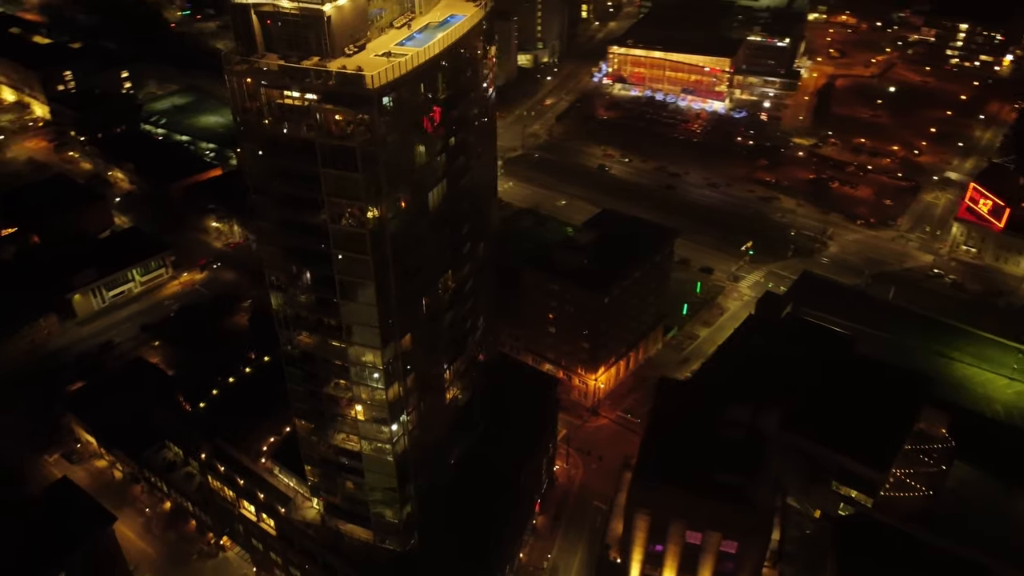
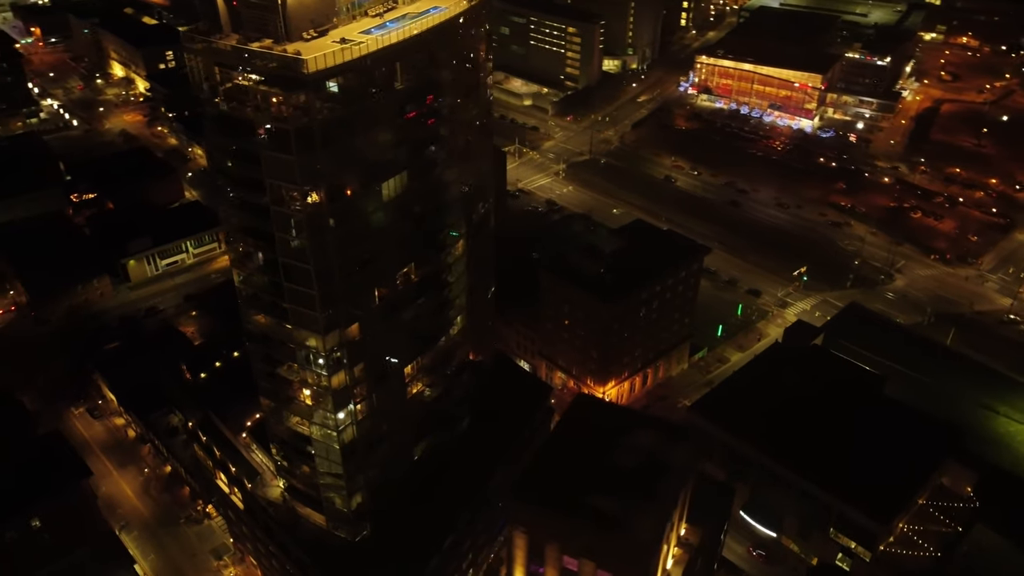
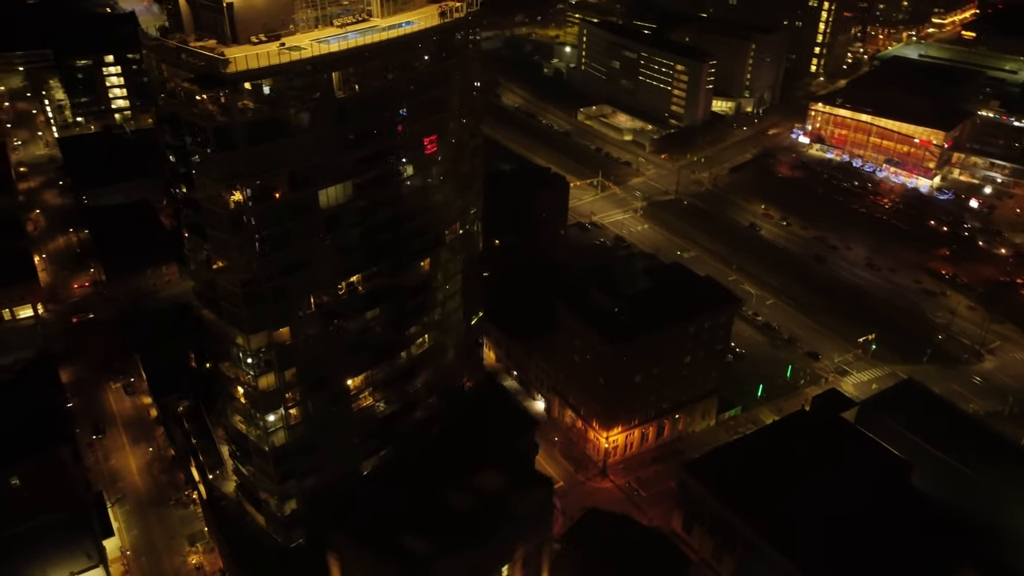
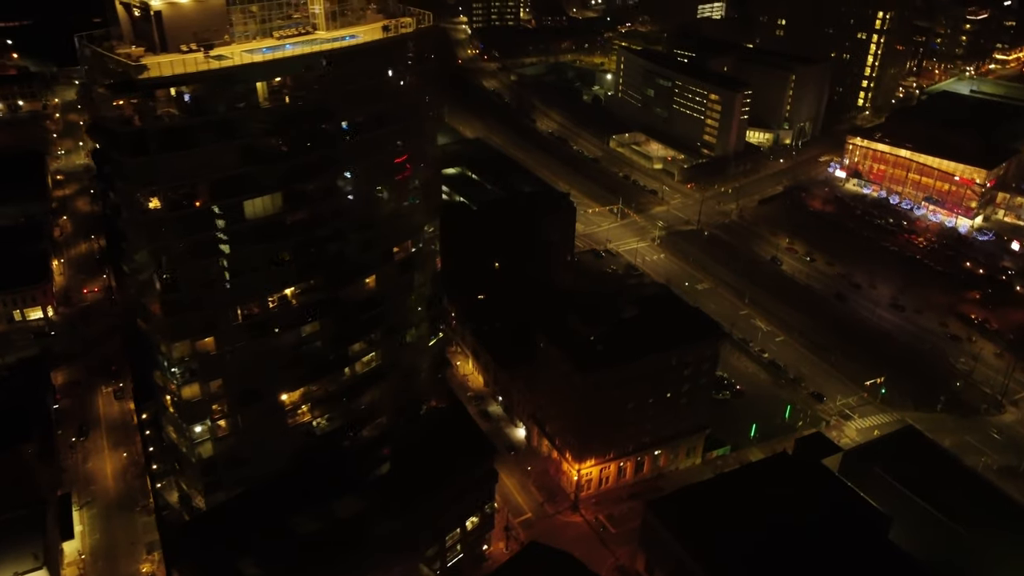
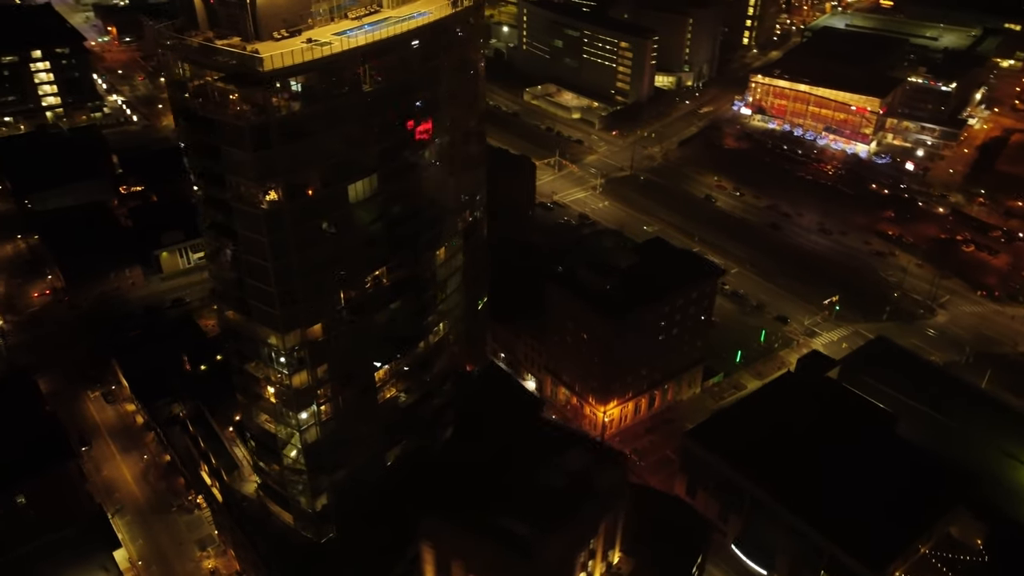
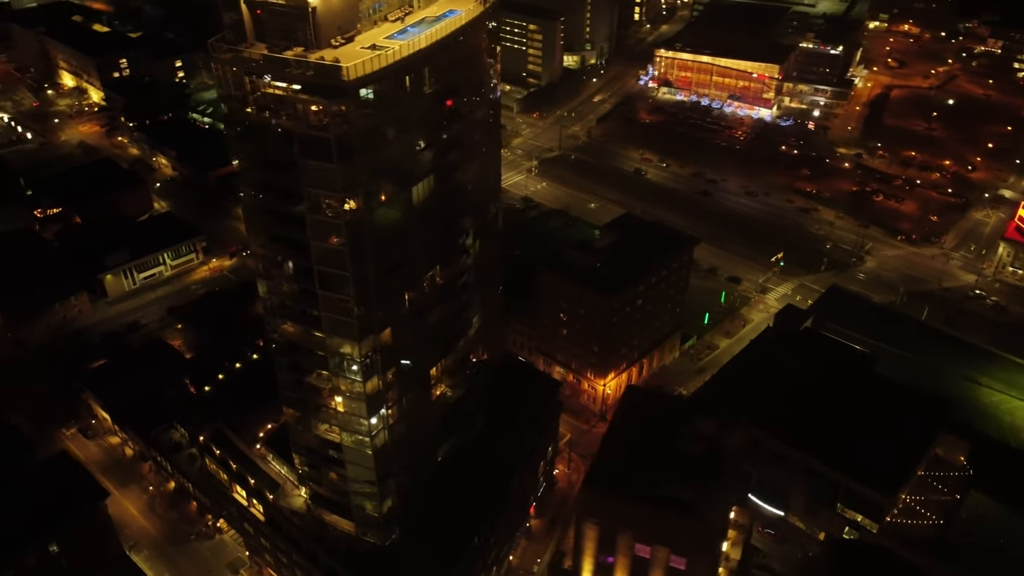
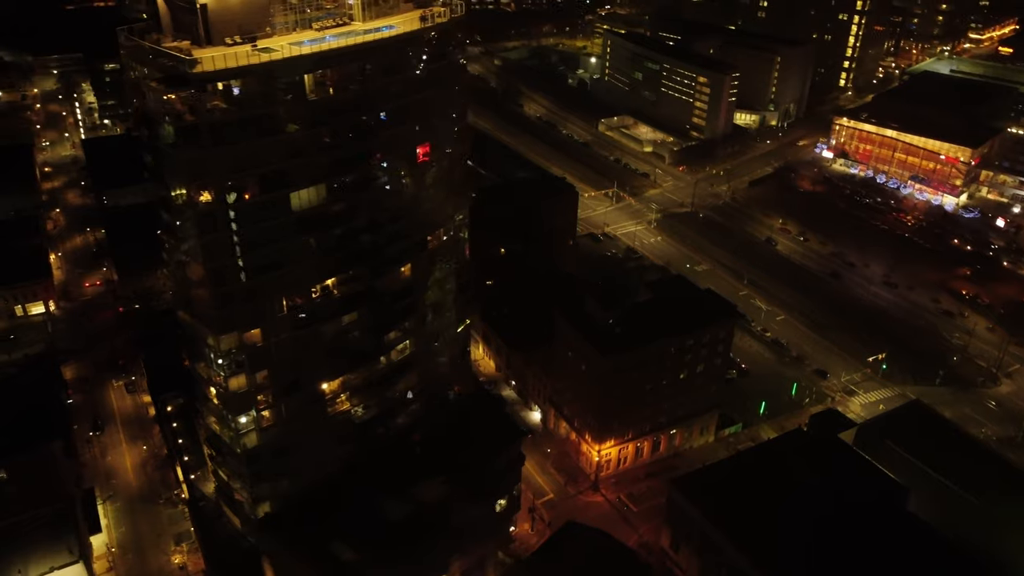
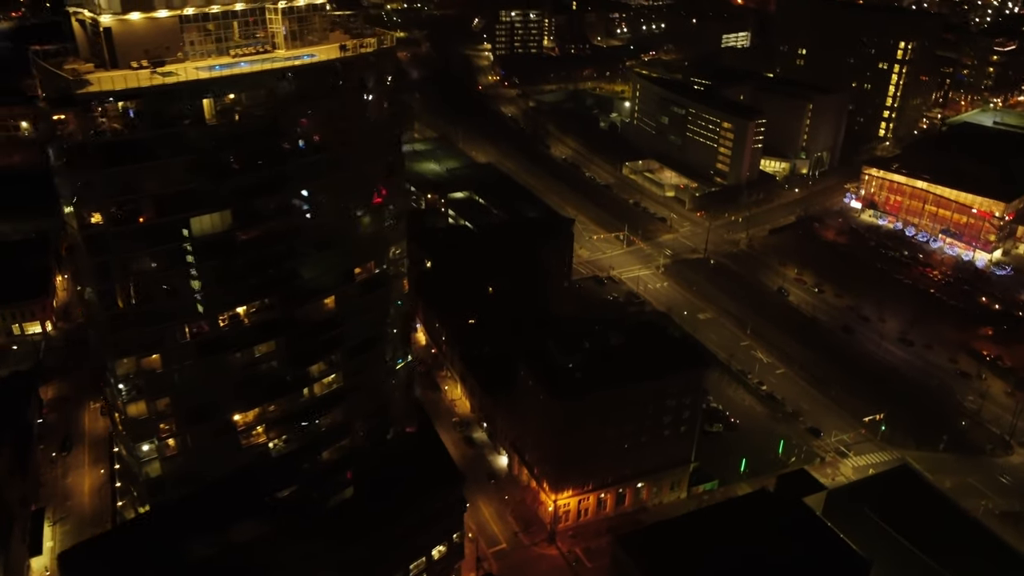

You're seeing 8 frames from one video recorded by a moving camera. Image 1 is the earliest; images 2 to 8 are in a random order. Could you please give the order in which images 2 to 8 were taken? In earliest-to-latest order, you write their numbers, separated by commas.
6, 2, 5, 3, 7, 4, 8
